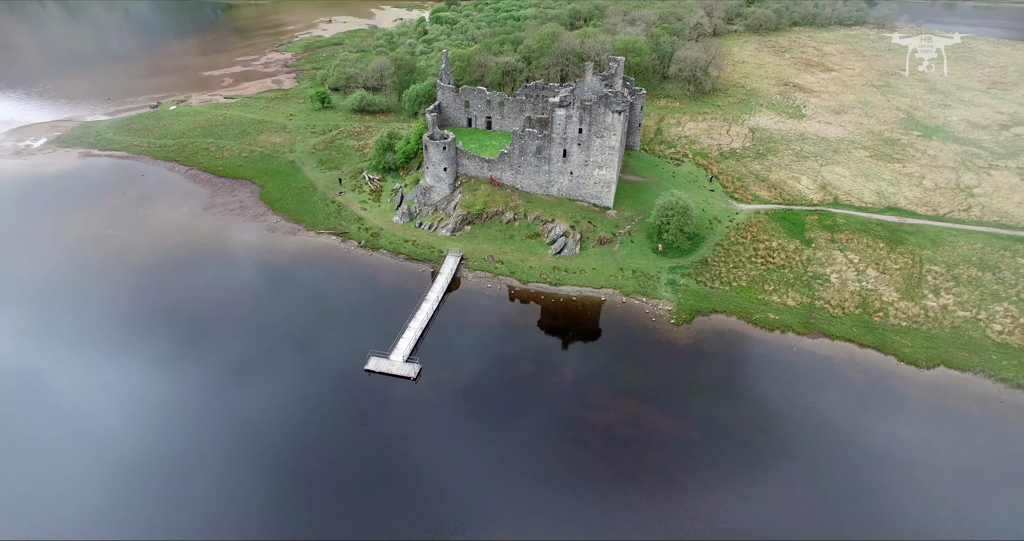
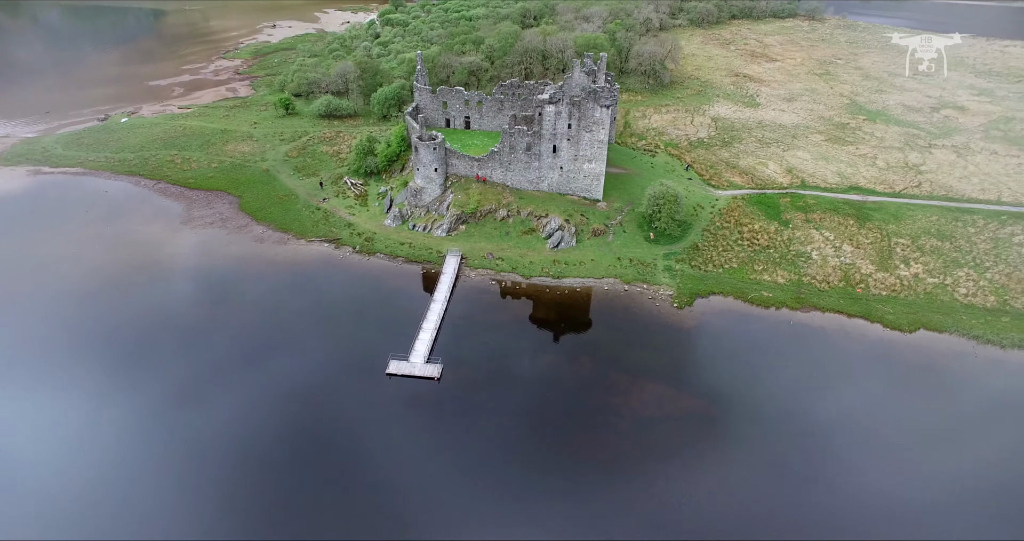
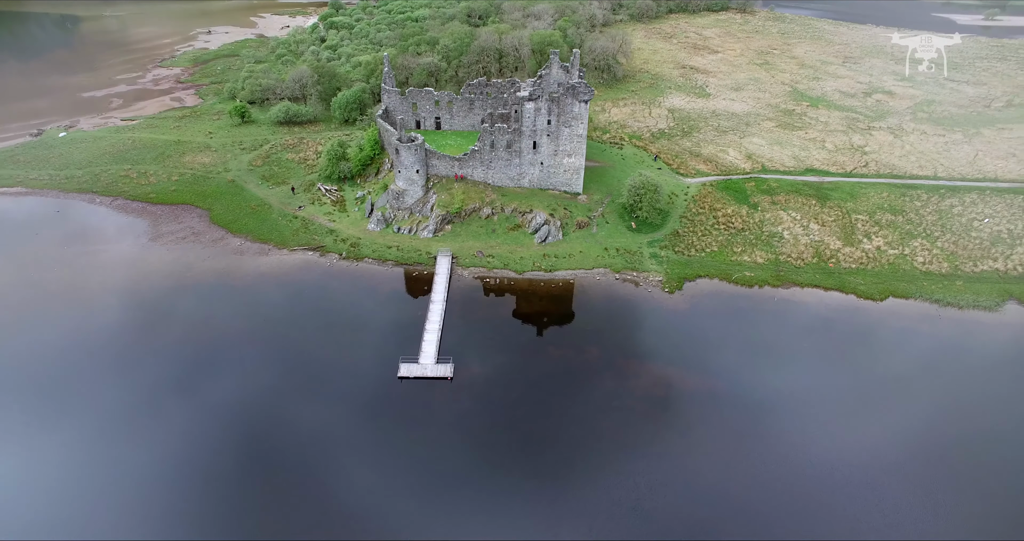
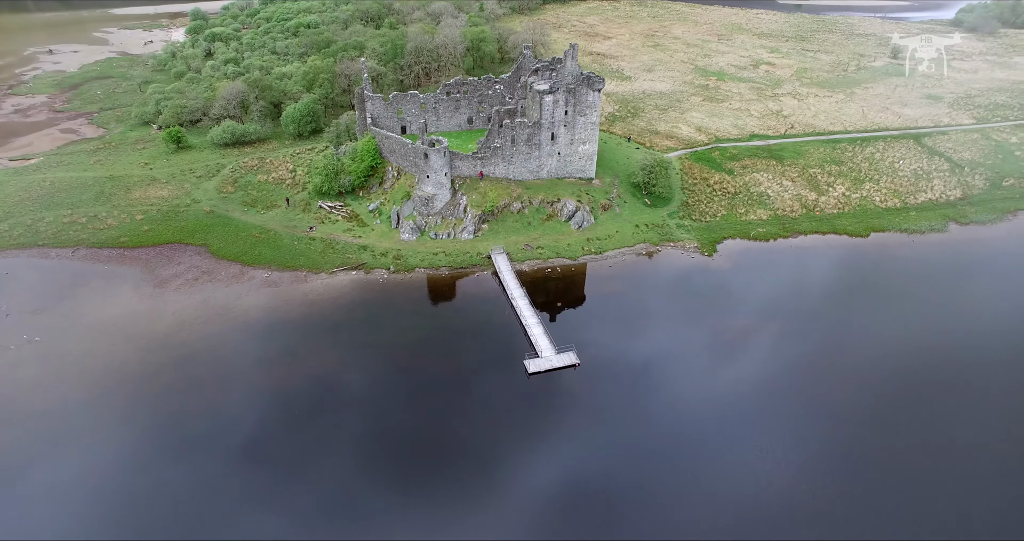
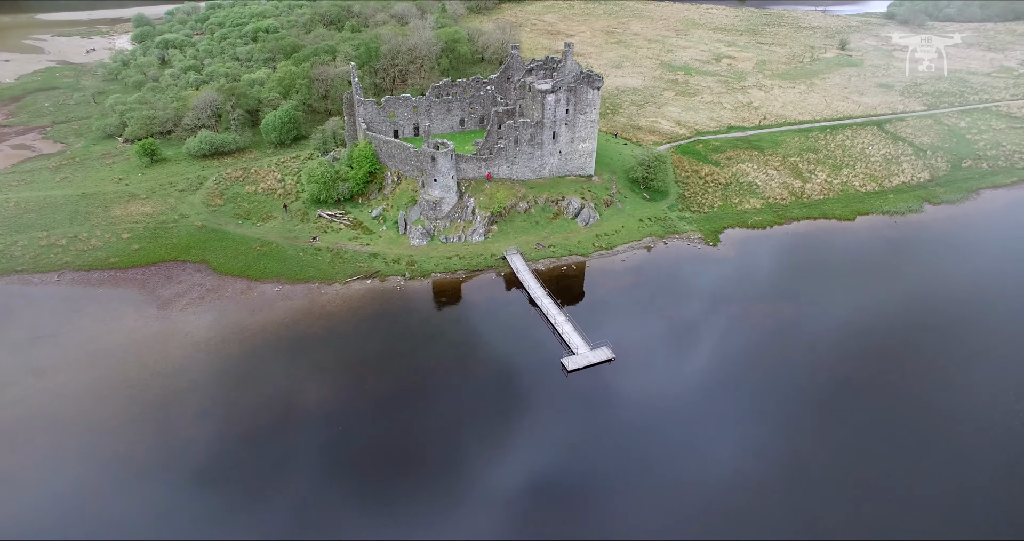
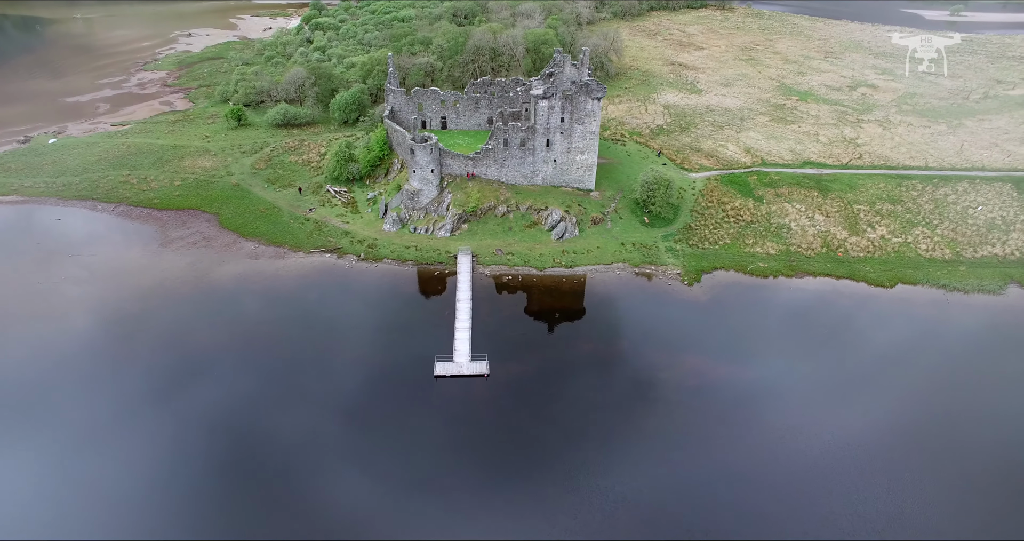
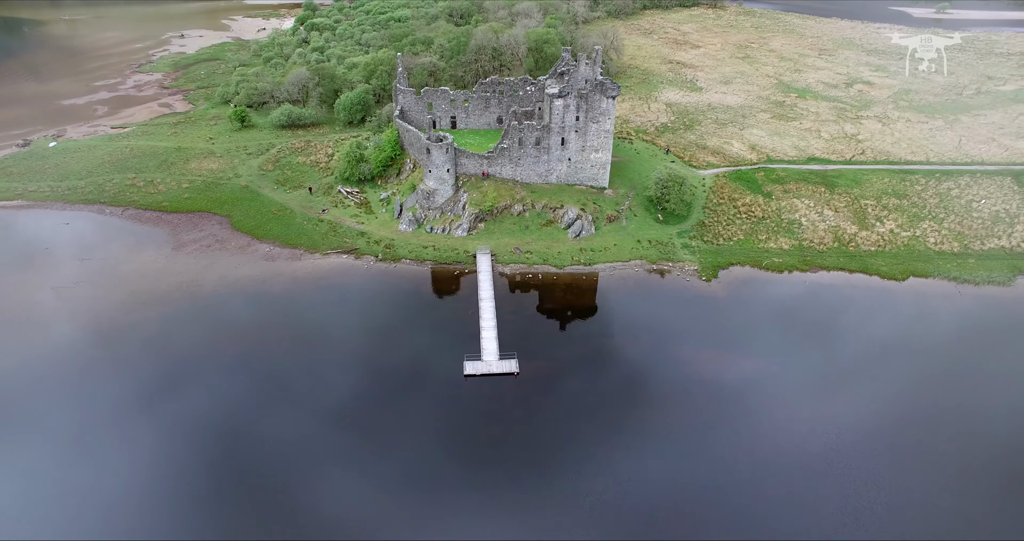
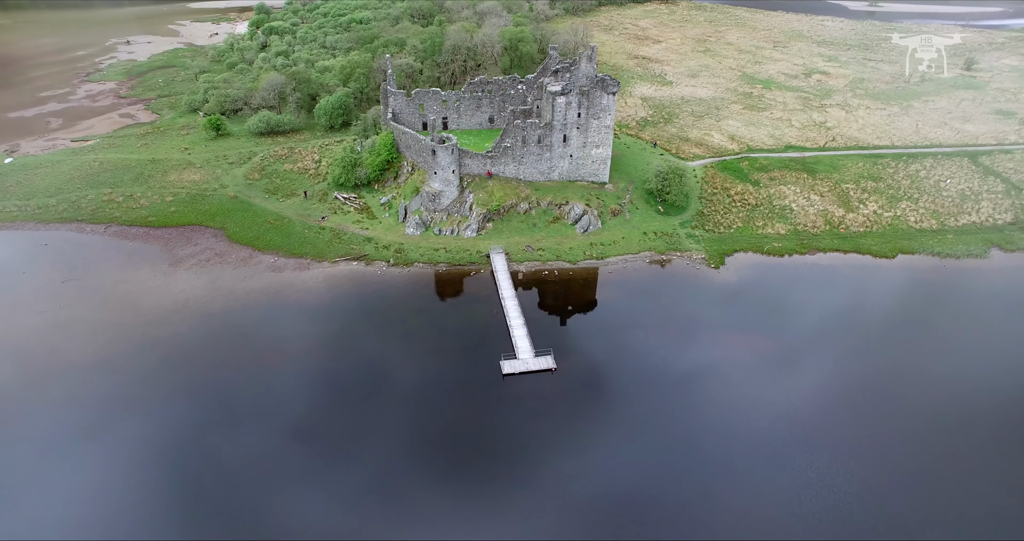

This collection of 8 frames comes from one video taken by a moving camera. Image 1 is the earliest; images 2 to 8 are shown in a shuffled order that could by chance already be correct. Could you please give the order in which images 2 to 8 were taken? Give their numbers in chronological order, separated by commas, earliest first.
2, 3, 6, 7, 8, 4, 5
